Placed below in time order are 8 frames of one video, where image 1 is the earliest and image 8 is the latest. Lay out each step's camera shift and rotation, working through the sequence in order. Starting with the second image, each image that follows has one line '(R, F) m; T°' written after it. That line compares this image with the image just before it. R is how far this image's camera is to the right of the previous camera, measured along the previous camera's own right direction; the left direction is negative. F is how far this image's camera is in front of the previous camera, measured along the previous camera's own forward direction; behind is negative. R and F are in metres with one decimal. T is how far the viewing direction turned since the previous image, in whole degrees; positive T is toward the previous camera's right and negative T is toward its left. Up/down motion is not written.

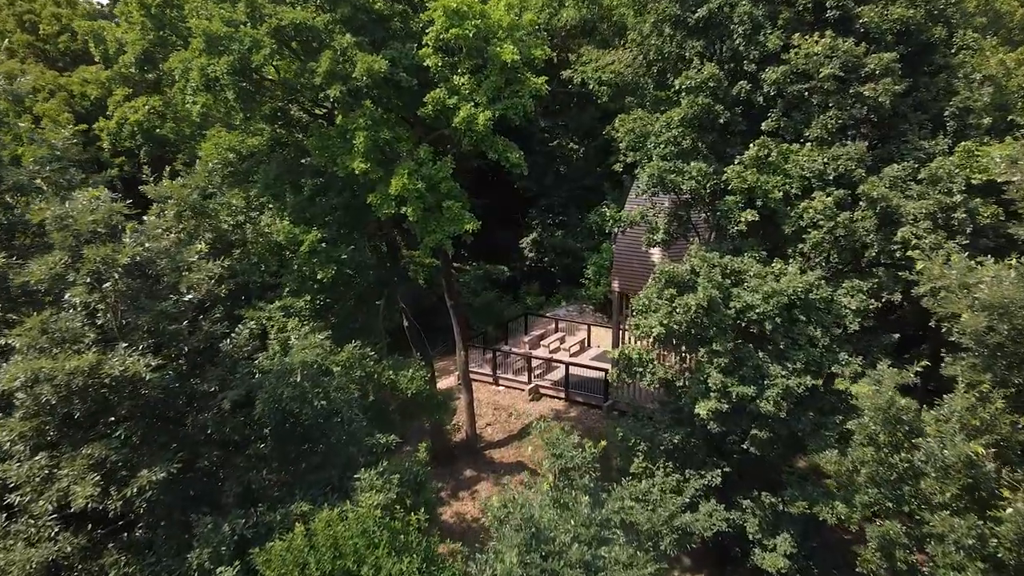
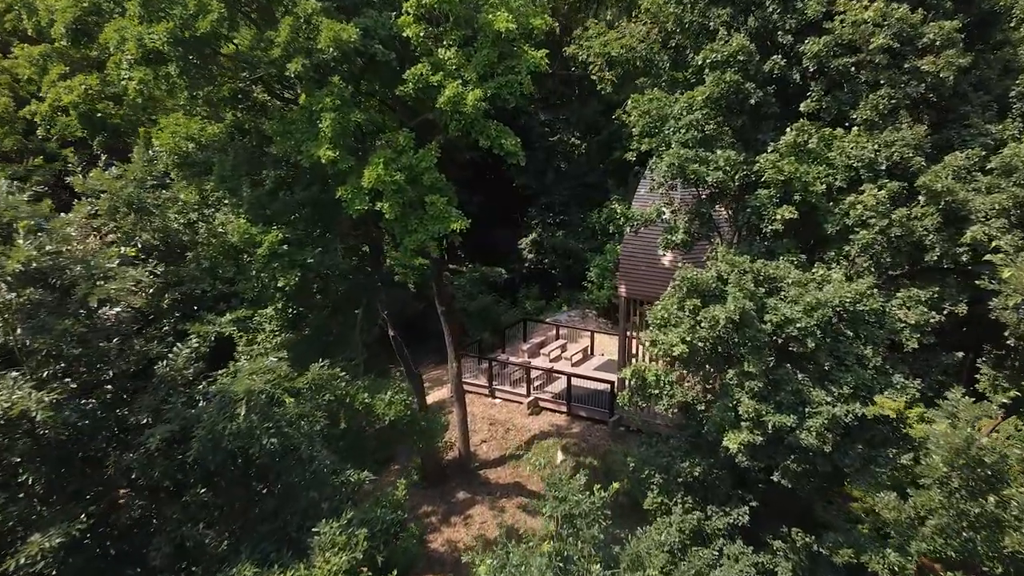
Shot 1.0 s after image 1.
(+0.1, +1.7) m; 0°
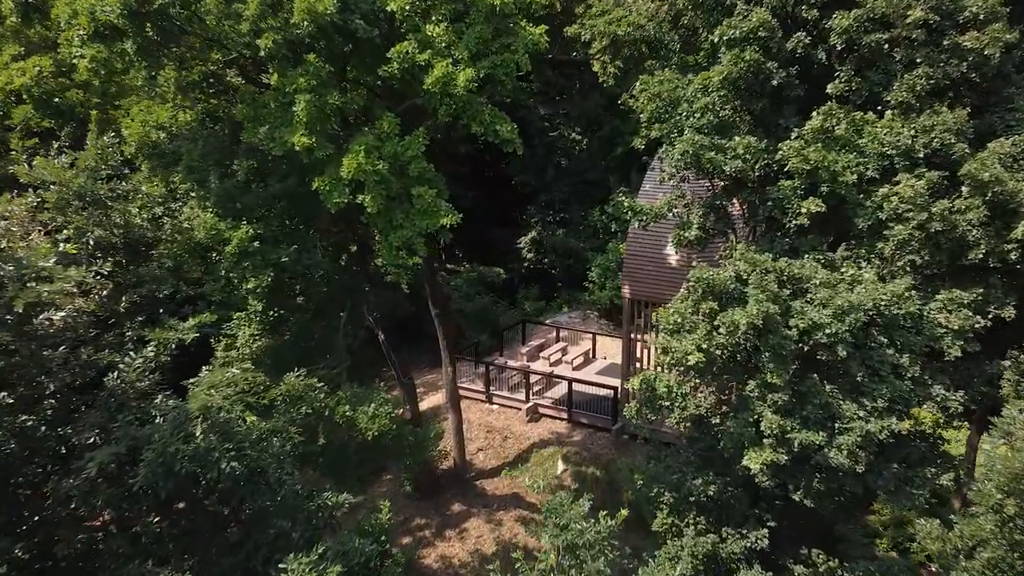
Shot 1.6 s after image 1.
(+0.1, +0.9) m; 0°
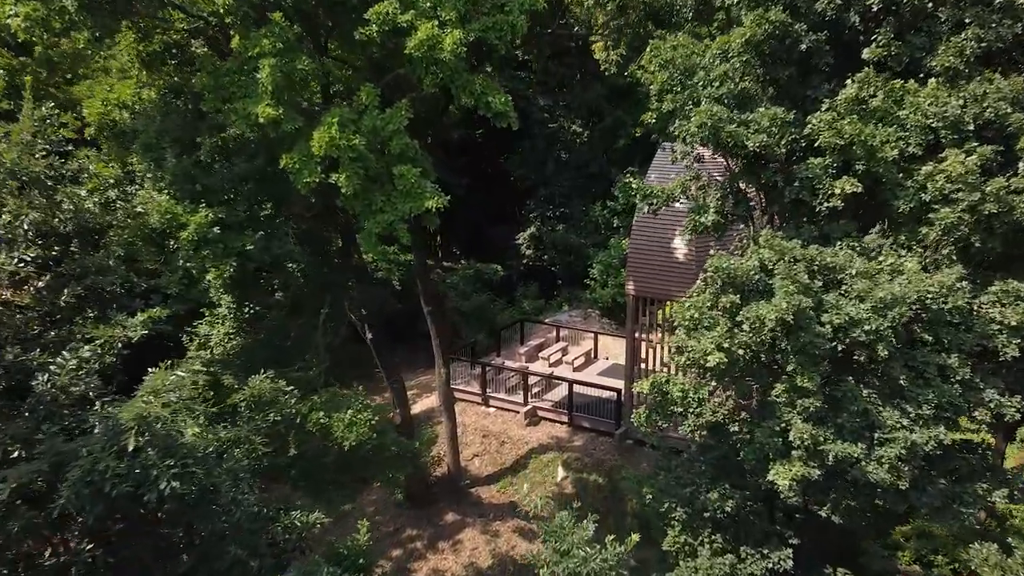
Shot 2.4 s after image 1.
(+0.1, +1.0) m; 0°
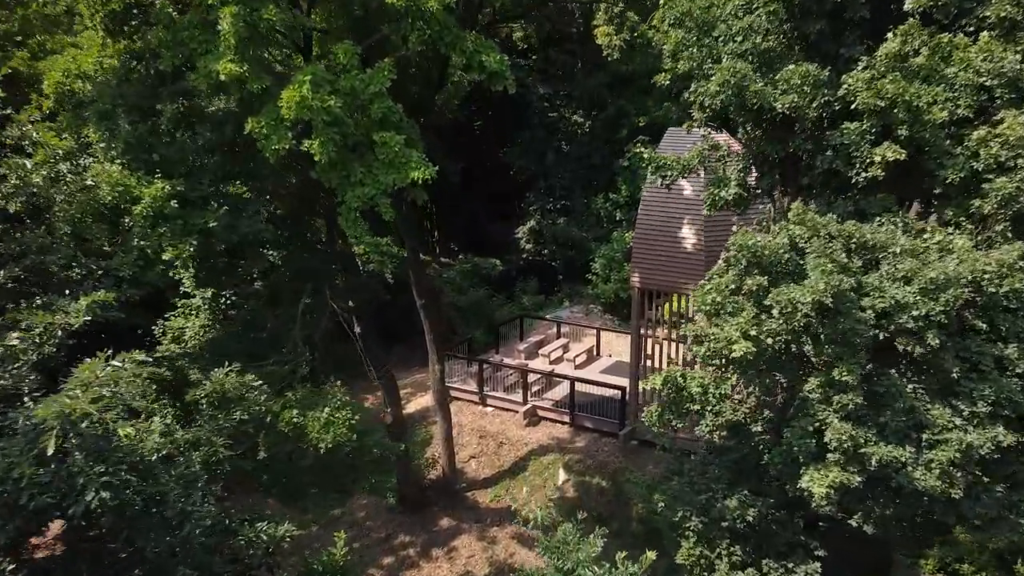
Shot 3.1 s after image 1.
(+0.1, +0.9) m; 0°
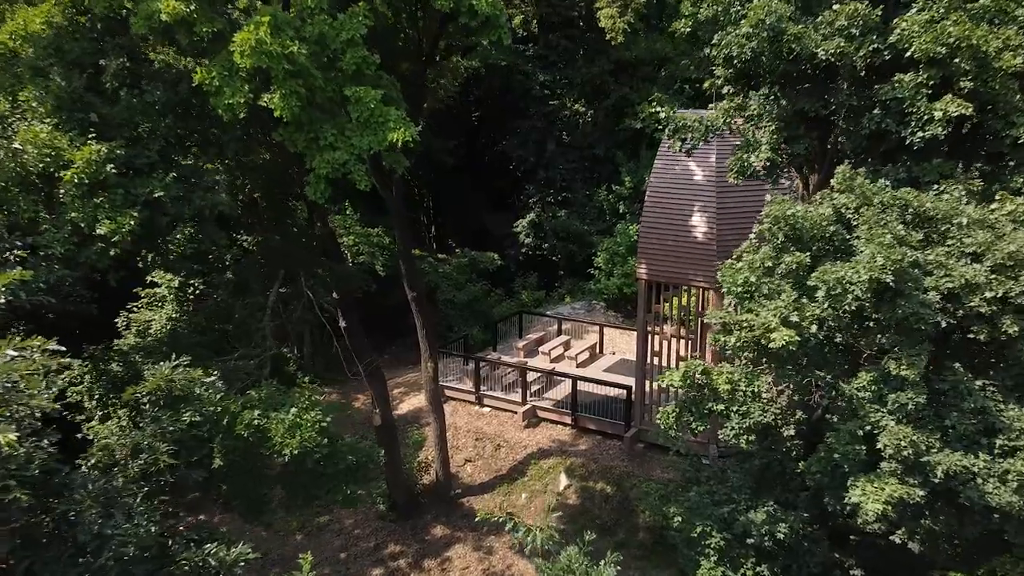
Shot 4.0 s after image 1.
(+0.1, +1.0) m; 0°
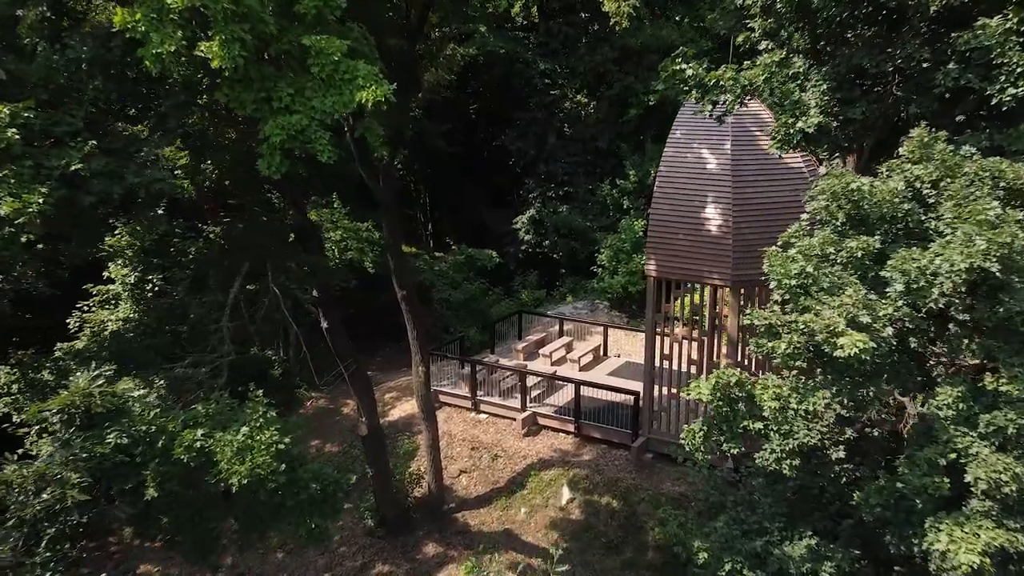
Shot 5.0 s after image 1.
(+0.1, +1.1) m; 0°
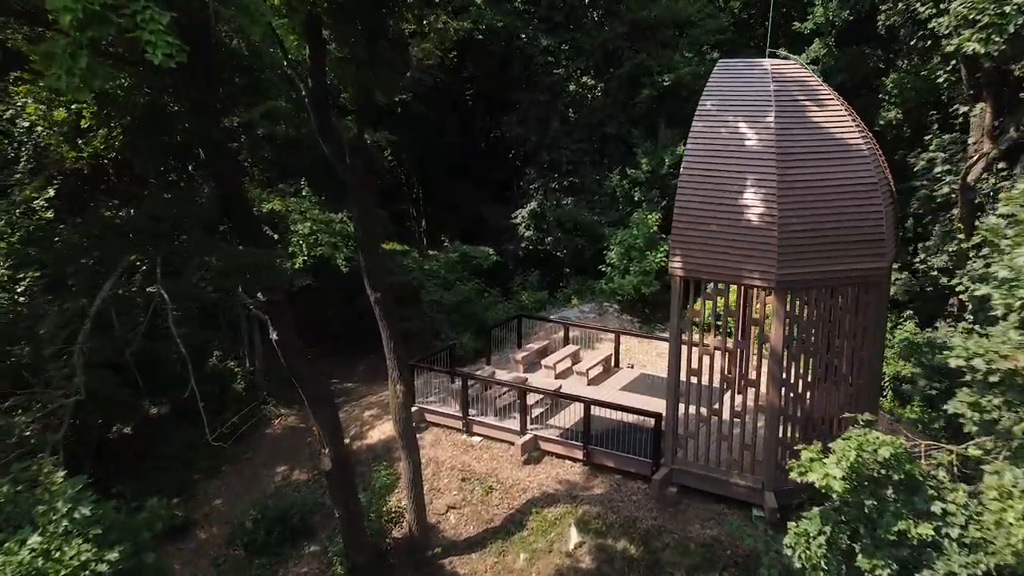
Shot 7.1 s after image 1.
(+0.1, +2.3) m; 0°
